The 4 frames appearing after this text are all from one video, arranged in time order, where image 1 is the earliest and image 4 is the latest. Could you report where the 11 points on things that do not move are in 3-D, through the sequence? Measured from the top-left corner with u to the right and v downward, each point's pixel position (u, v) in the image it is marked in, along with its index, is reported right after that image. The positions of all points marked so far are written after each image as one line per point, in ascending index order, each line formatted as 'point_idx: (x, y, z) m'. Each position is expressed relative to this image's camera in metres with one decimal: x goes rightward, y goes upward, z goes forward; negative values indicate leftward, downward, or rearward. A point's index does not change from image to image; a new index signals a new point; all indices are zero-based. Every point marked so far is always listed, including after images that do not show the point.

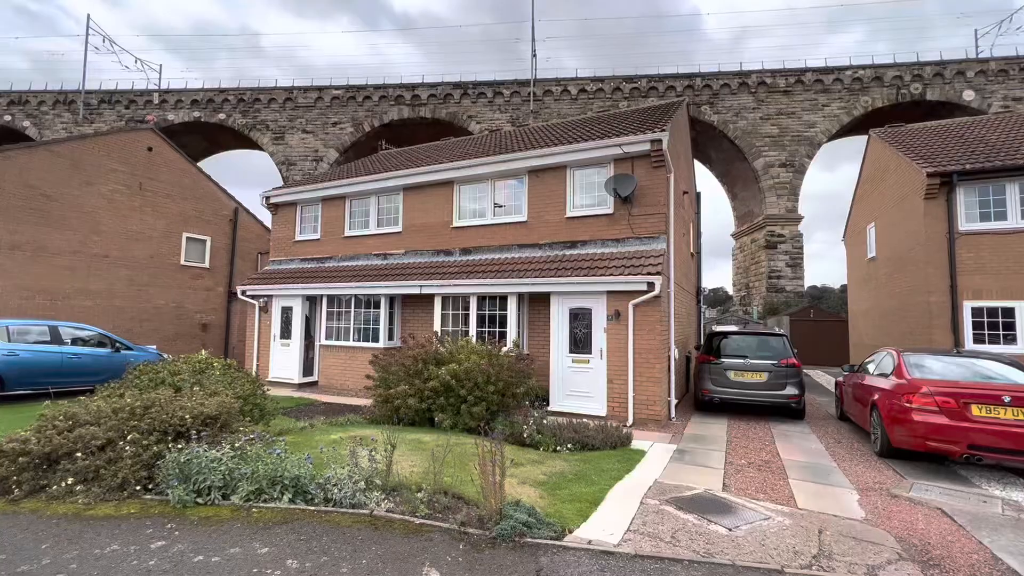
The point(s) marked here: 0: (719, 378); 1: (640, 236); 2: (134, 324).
0: (+4.2, -1.8, +9.5) m
1: (+2.6, +1.0, +9.5) m
2: (-12.6, -1.2, +15.8) m
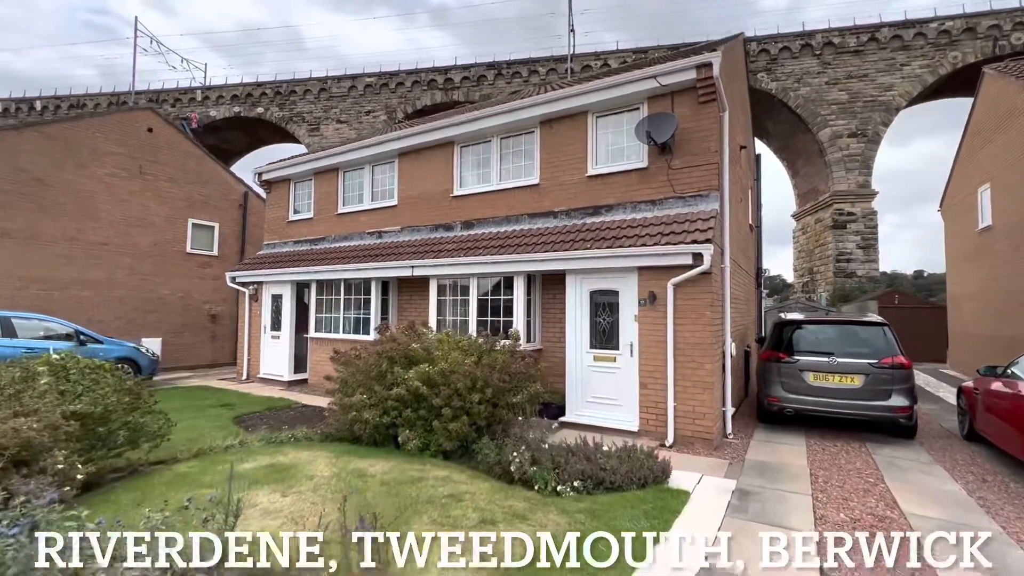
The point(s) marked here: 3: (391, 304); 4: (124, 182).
0: (+4.2, -1.4, +7.1) m
1: (+2.6, +1.4, +7.2) m
2: (-11.9, -0.9, +15.0) m
3: (-2.6, -0.3, +10.1) m
4: (-12.2, +3.3, +14.8) m
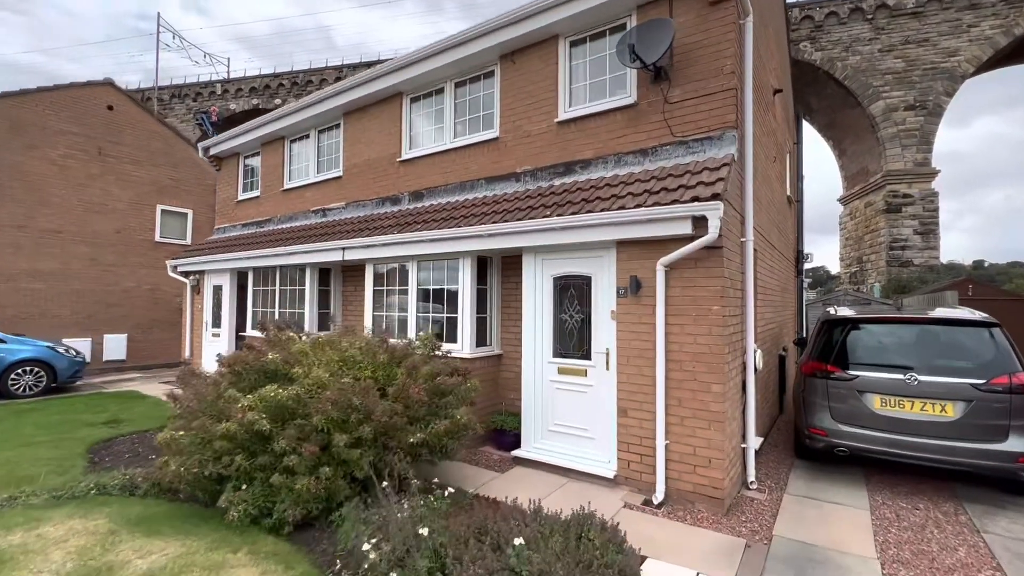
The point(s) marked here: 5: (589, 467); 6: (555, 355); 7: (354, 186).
0: (+3.5, -1.3, +4.9) m
1: (+1.9, +1.6, +5.0) m
2: (-12.1, -0.6, +13.8) m
3: (-3.1, -0.1, +8.3) m
4: (-12.4, +3.6, +13.5) m
5: (+0.8, -1.9, +4.9) m
6: (+0.5, -0.8, +5.3) m
7: (-2.8, +1.8, +8.4) m
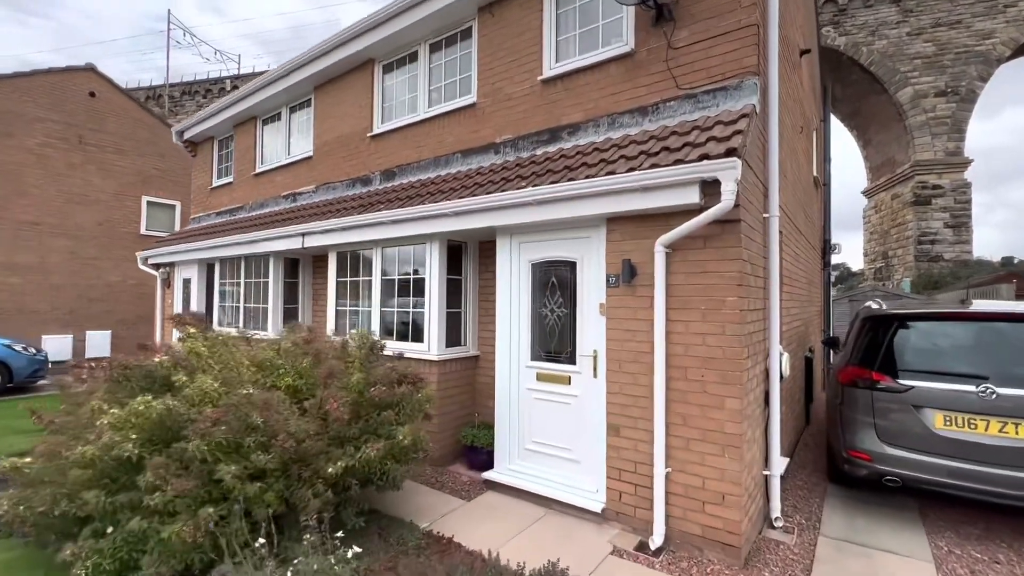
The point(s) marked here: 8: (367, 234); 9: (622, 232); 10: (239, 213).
0: (+3.2, -1.1, +3.9) m
1: (+1.6, +1.7, +4.1) m
2: (-12.1, -0.5, +13.2) m
3: (-3.3, 0.0, +7.5) m
4: (-12.4, +3.7, +13.0) m
5: (+0.5, -1.8, +4.0) m
6: (+0.2, -0.6, +4.4) m
7: (-3.0, +1.9, +7.5) m
8: (-1.7, +0.6, +5.6) m
9: (+0.9, +0.4, +3.8) m
10: (-5.3, +1.5, +9.1) m
